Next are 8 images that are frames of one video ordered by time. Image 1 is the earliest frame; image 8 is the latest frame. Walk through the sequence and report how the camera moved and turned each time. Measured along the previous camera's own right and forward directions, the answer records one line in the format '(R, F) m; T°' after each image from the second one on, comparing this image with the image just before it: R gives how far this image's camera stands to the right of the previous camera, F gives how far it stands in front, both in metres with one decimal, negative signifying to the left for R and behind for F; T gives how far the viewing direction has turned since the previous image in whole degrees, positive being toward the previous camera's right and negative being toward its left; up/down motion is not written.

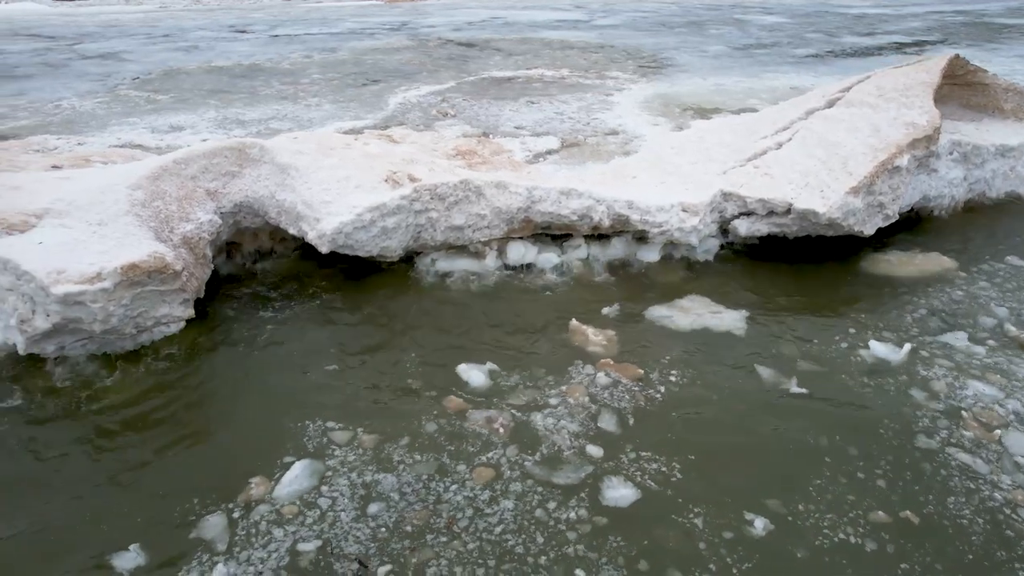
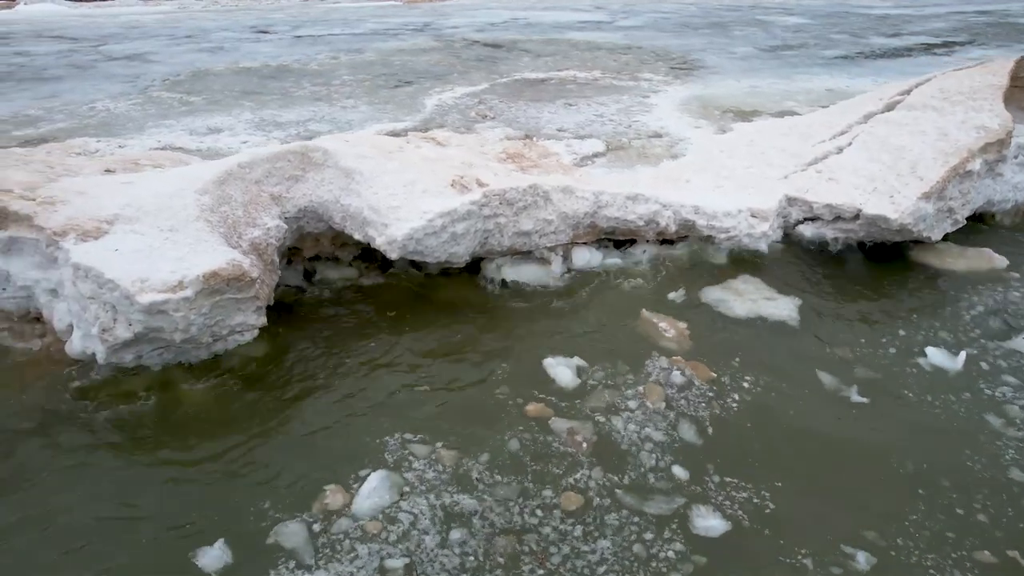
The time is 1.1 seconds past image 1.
(-0.5, +0.1) m; 0°
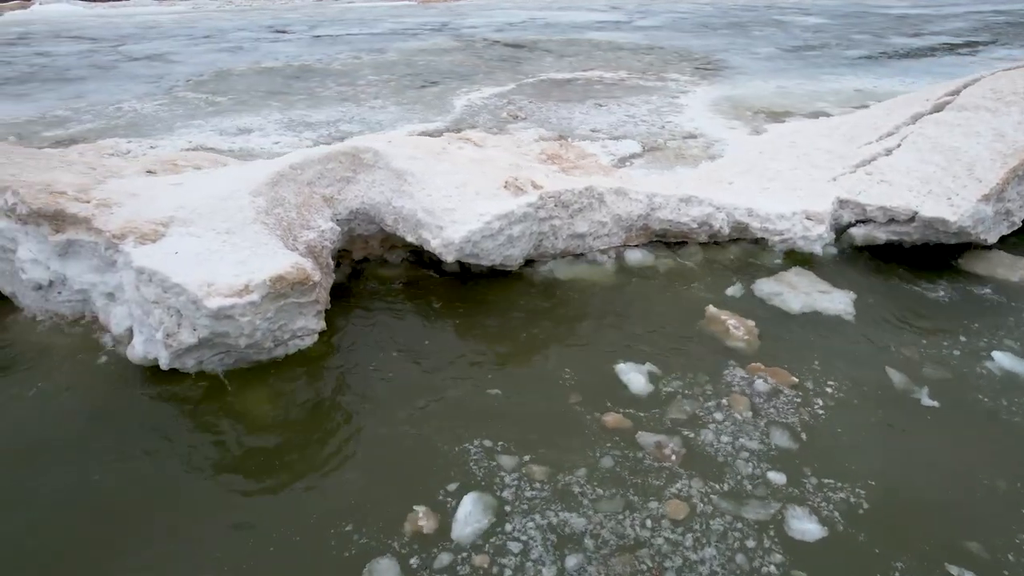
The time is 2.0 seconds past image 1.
(-0.4, +0.1) m; 0°
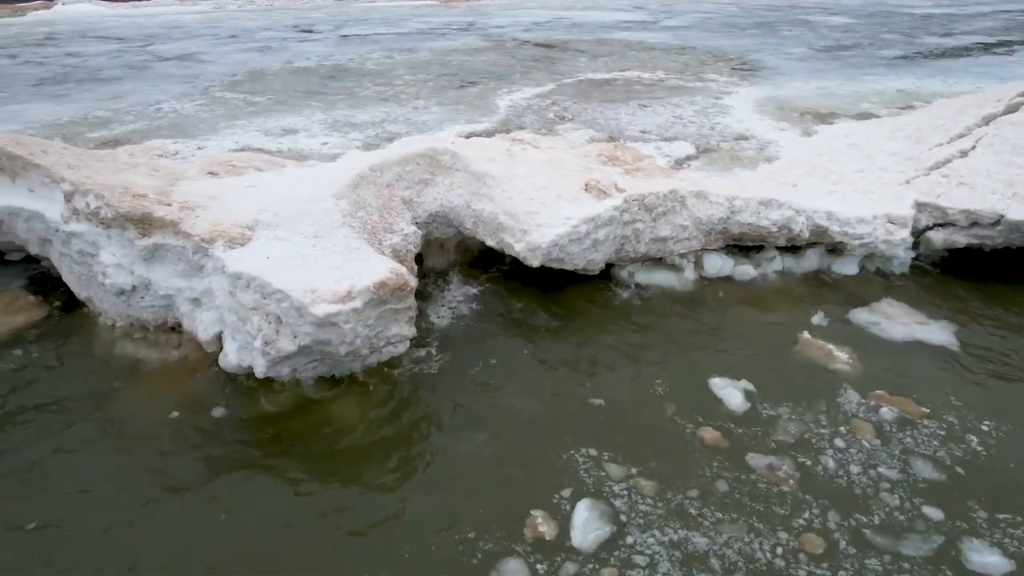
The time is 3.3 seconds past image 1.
(-0.6, +0.1) m; 0°
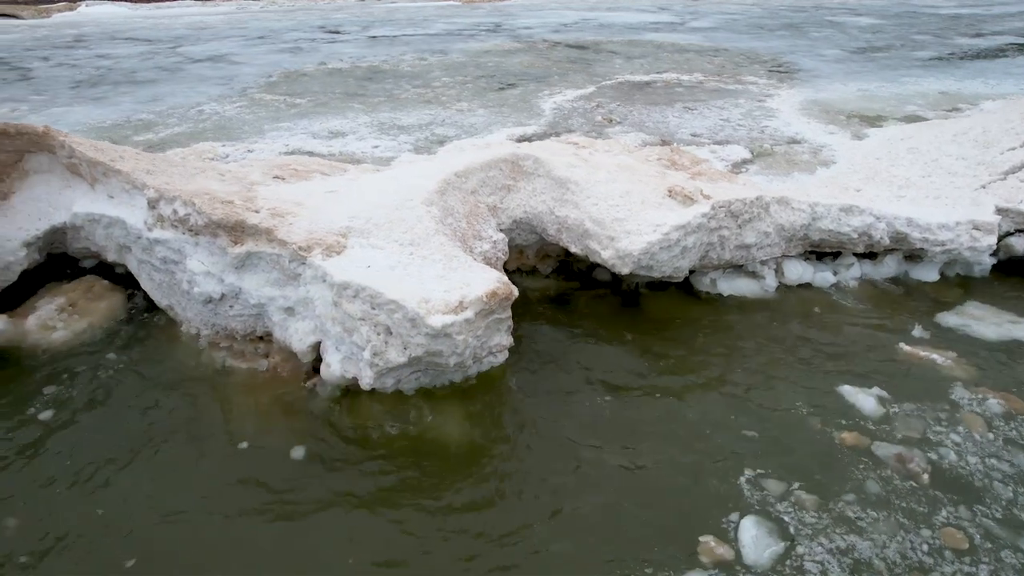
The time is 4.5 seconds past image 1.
(-0.6, +0.1) m; 0°
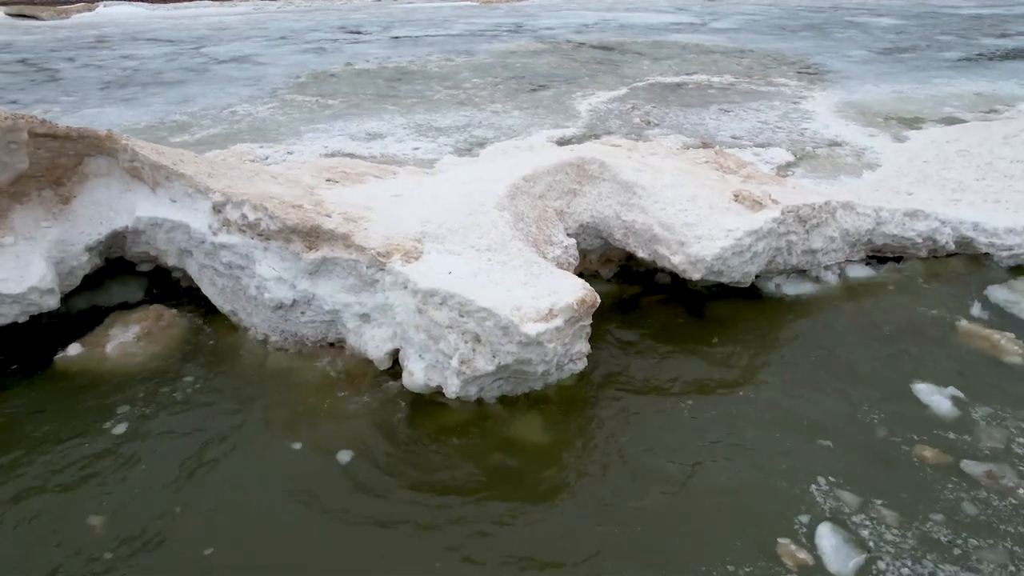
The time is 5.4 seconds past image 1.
(-0.5, +0.1) m; 0°
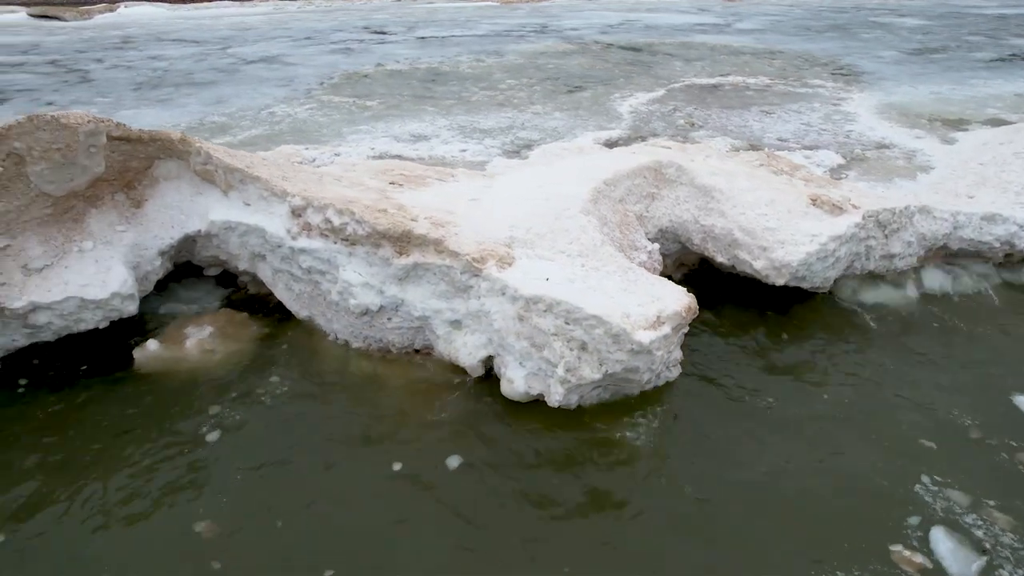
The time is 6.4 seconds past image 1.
(-0.6, +0.1) m; 0°
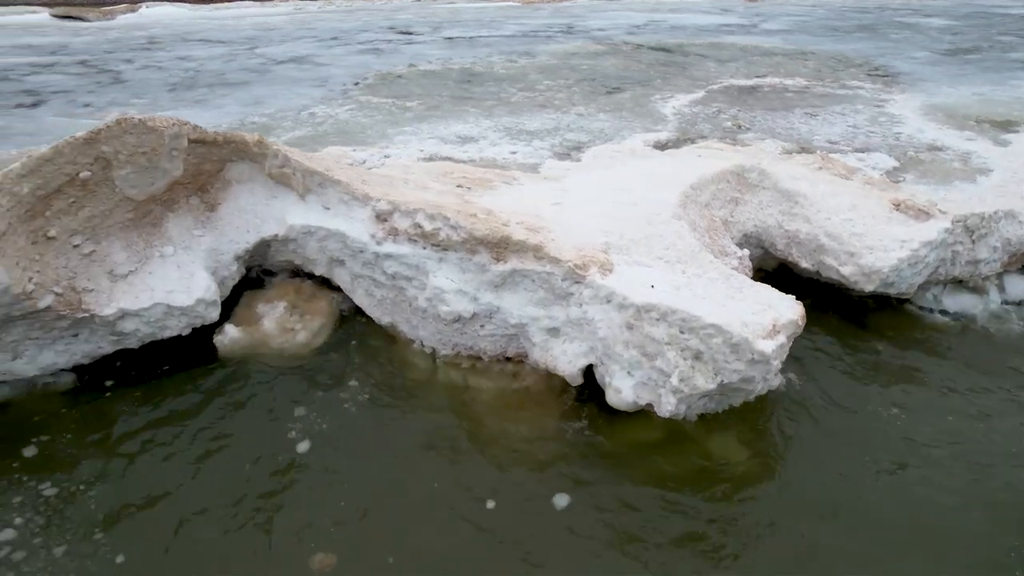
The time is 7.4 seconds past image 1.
(-0.6, +0.1) m; 0°
